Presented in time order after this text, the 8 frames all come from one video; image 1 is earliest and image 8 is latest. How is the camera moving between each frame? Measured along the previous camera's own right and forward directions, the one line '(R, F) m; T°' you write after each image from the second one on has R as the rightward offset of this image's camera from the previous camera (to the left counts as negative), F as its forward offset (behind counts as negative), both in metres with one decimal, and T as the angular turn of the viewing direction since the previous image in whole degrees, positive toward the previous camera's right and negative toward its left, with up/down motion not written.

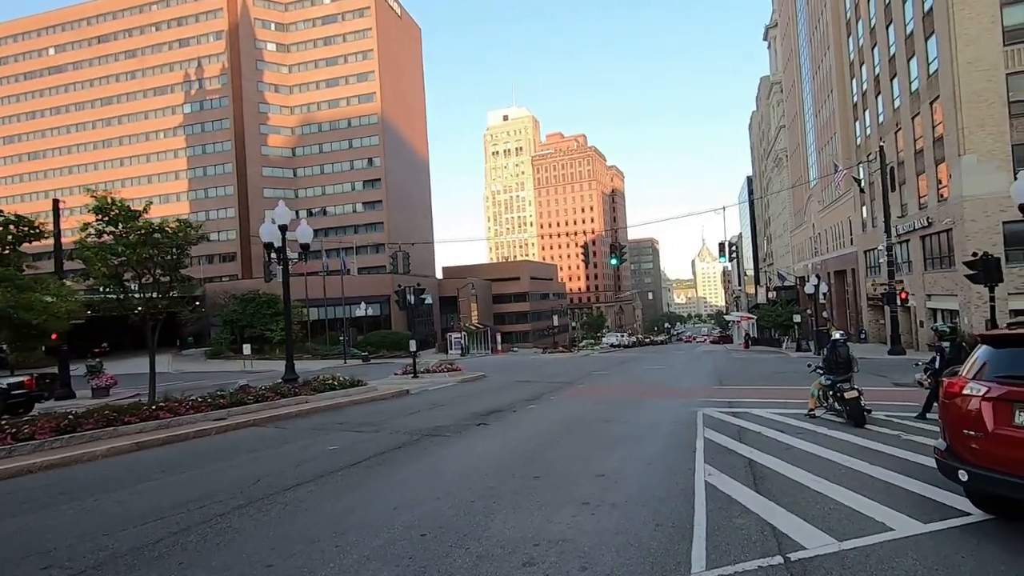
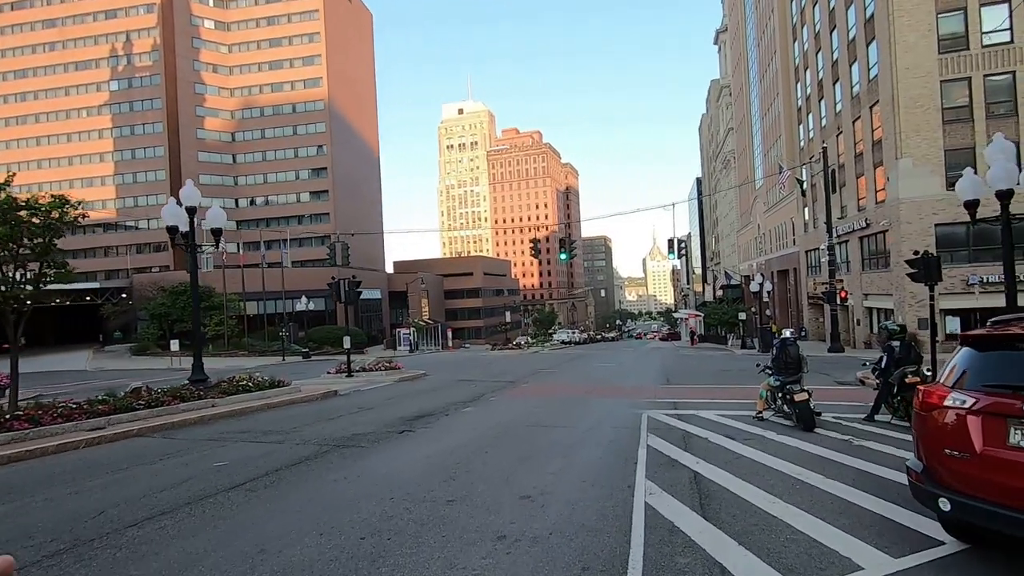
(+0.4, +1.0) m; +5°
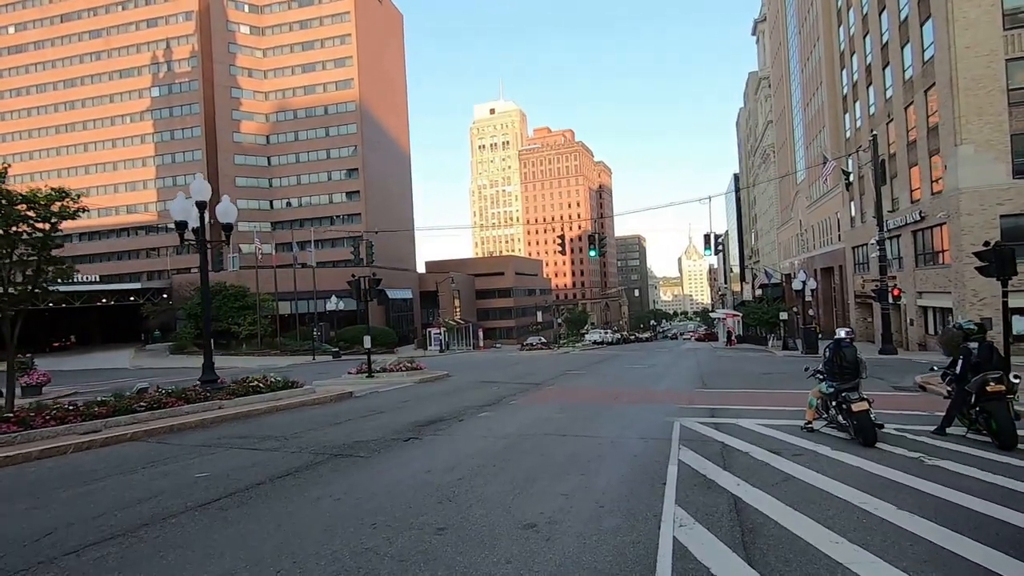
(+0.3, +0.9) m; -4°
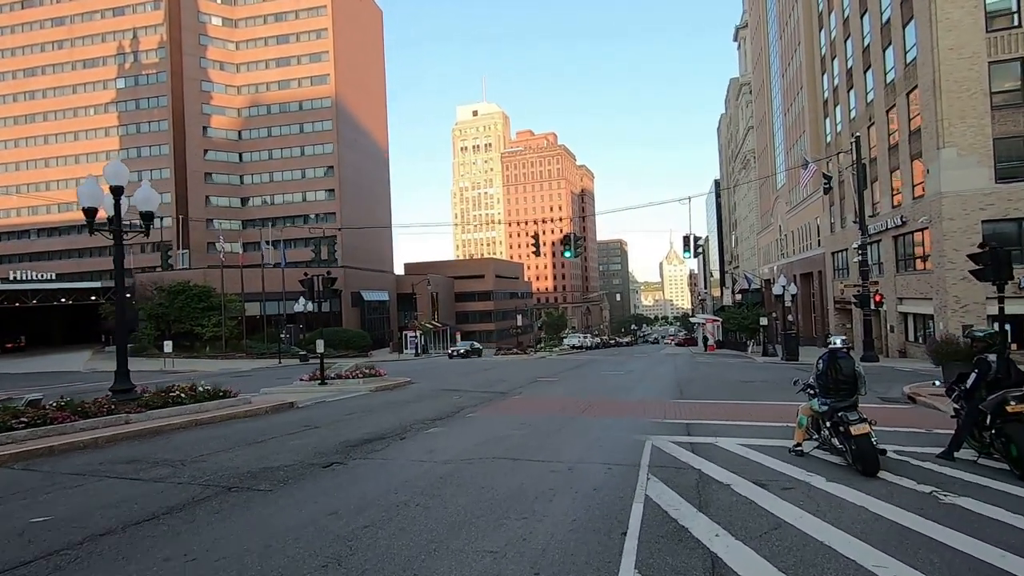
(+0.5, +1.2) m; +2°
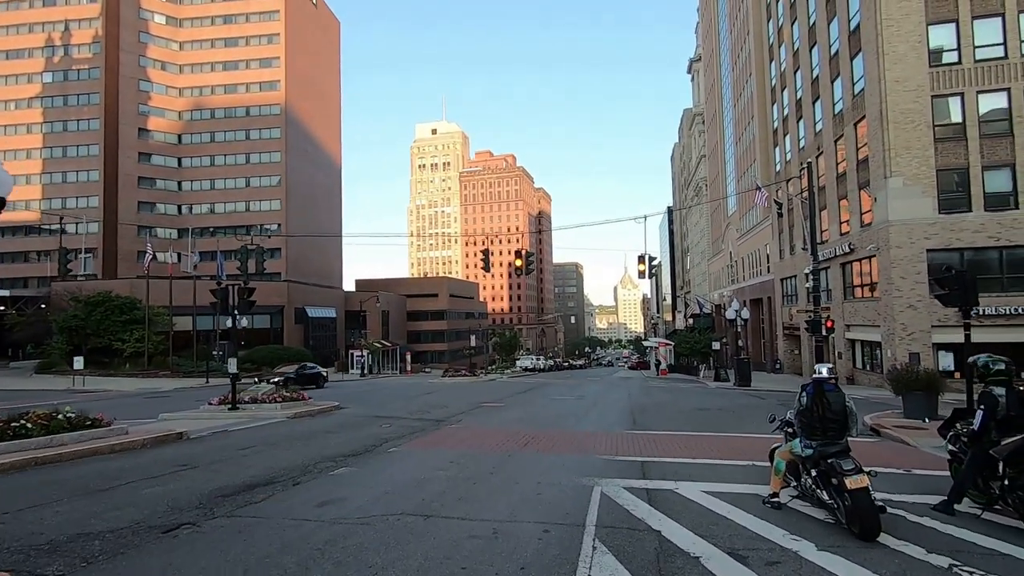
(+0.4, +1.4) m; +5°
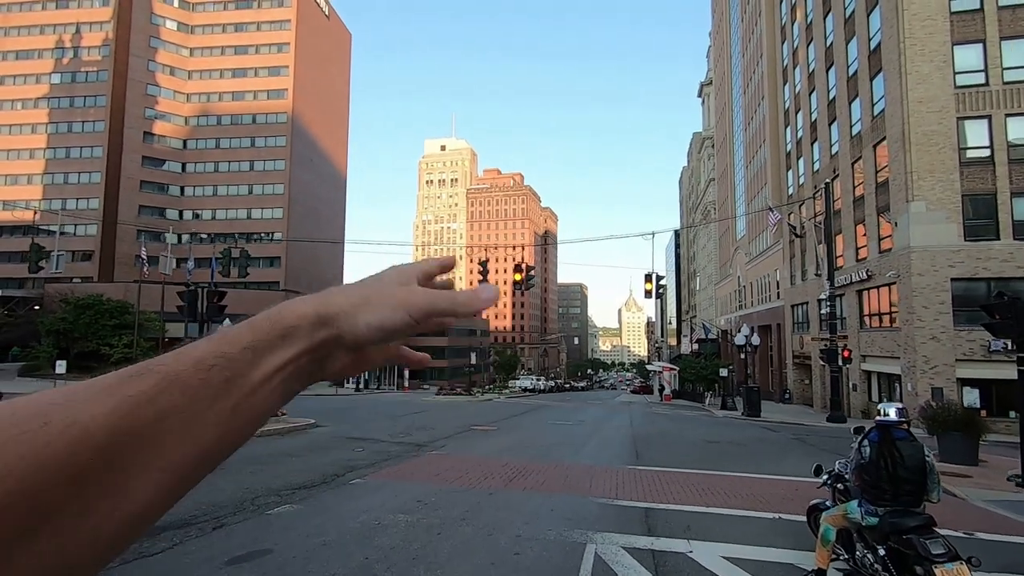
(+0.2, +1.3) m; -1°
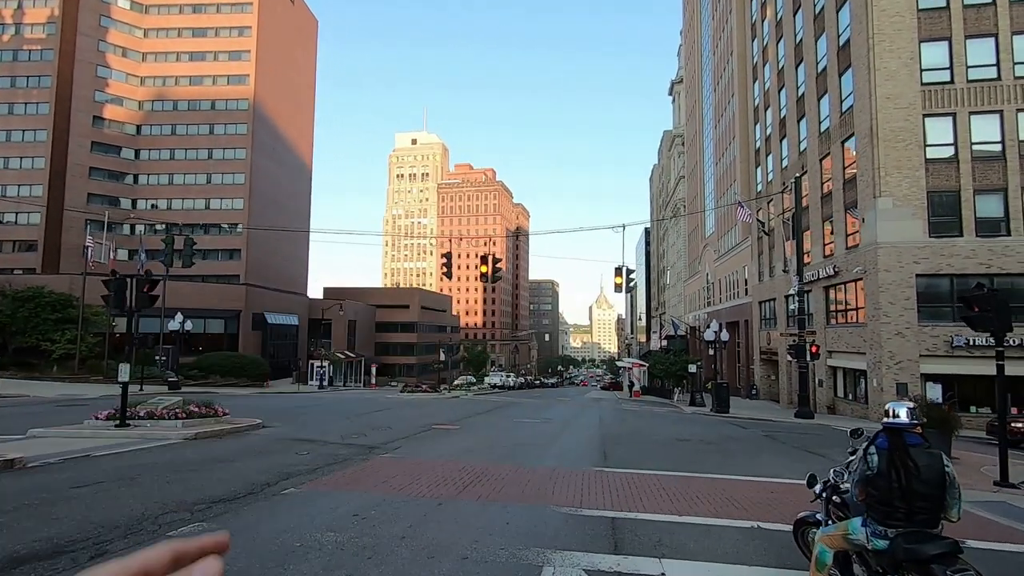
(+0.2, +0.9) m; +3°
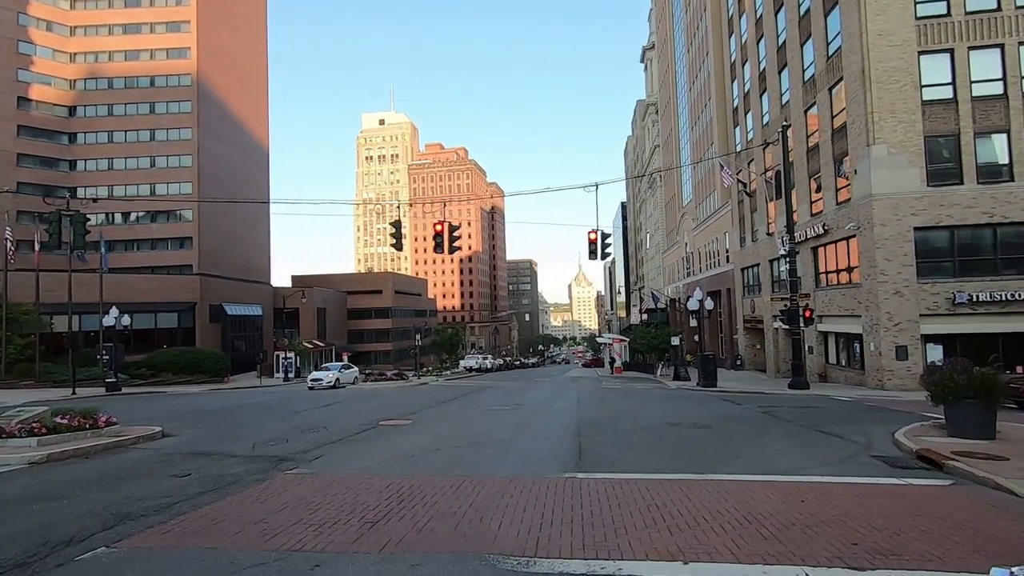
(+0.6, +2.5) m; +2°
